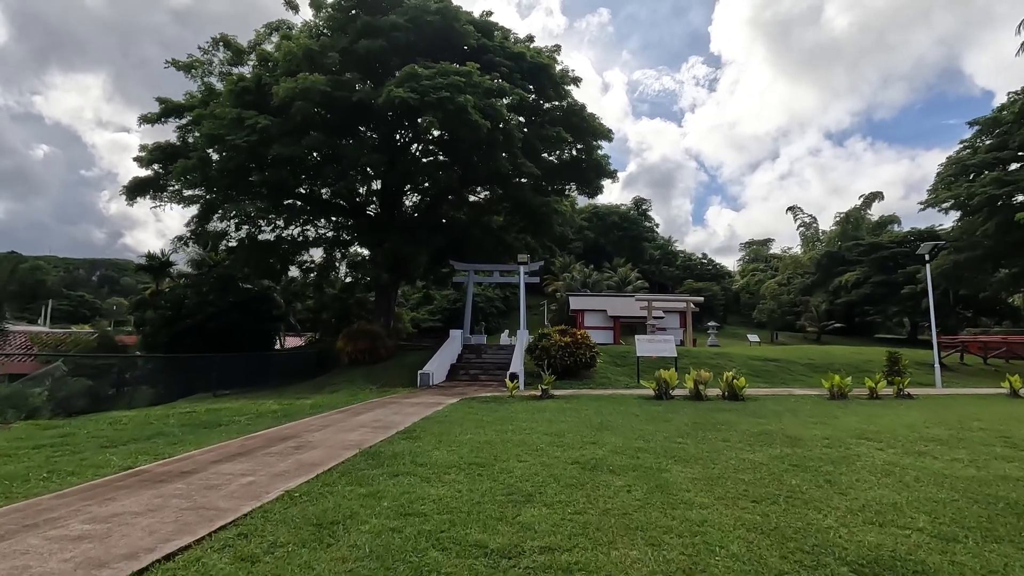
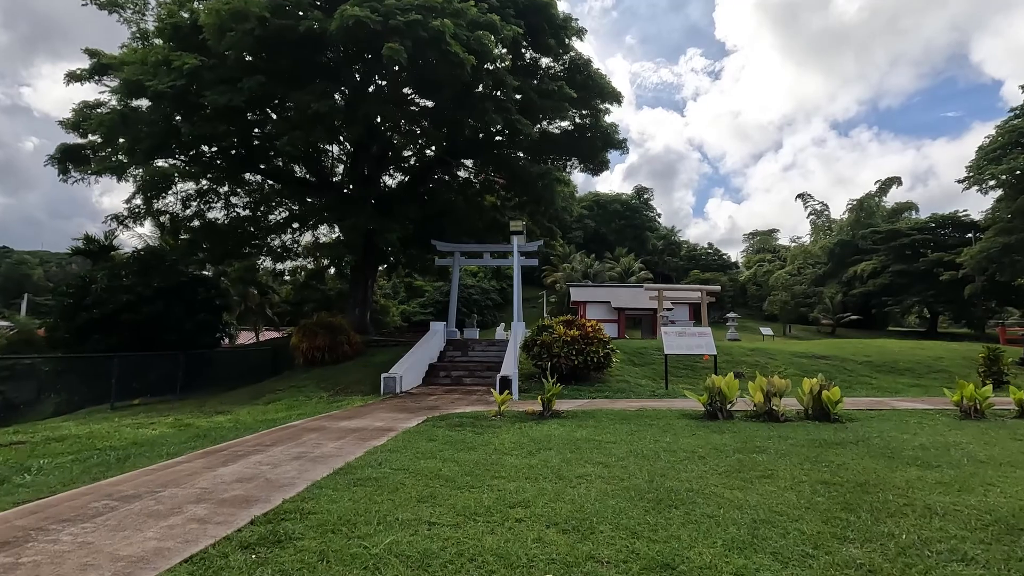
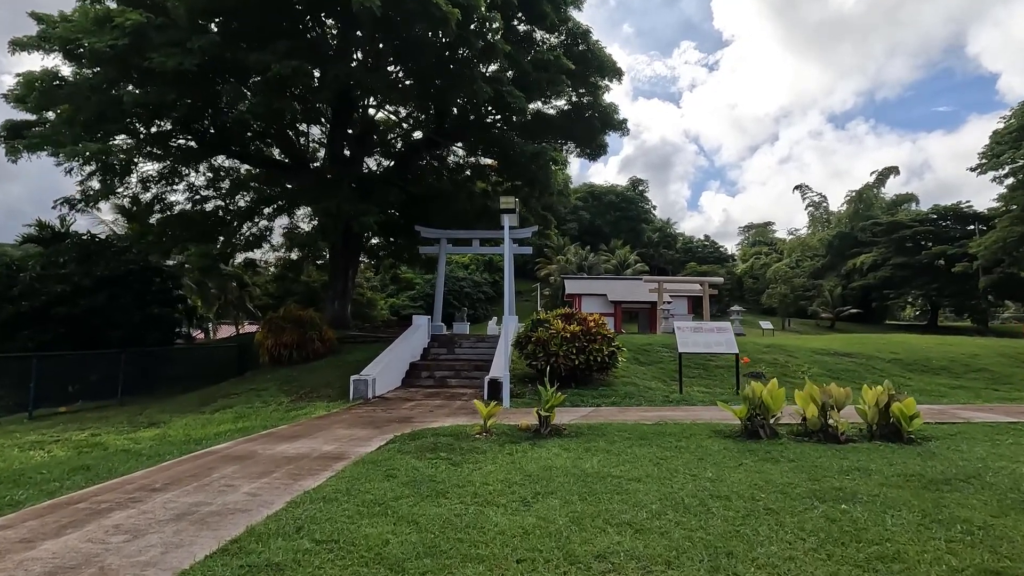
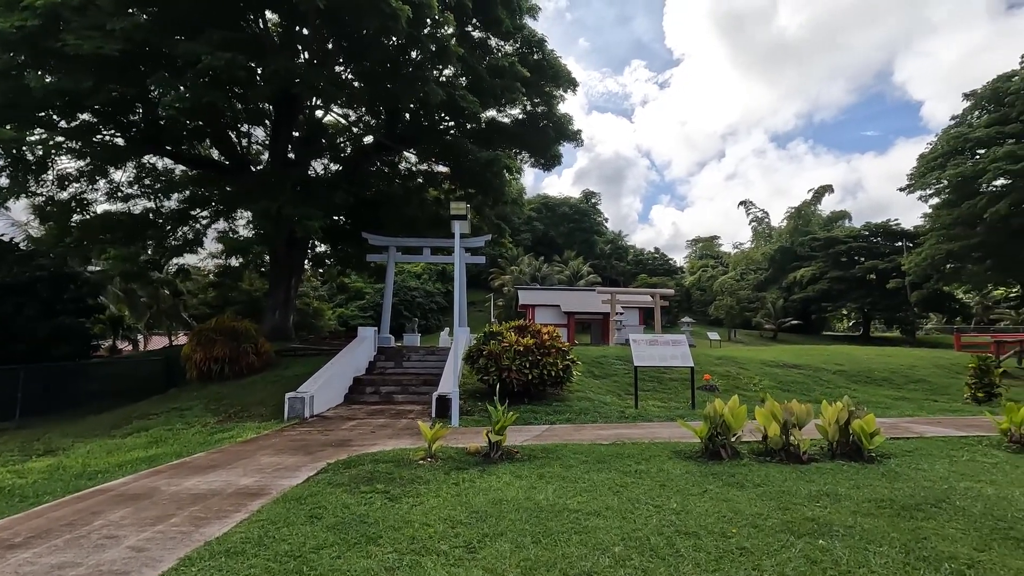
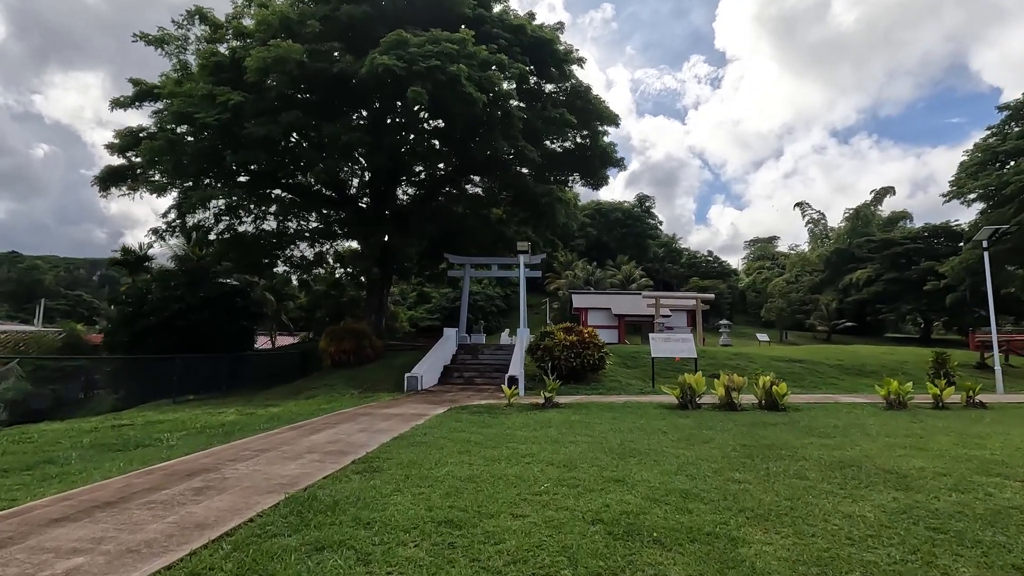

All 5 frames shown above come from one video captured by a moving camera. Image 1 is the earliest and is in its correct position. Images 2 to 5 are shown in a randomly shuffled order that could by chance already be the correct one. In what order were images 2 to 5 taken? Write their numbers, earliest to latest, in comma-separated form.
5, 2, 3, 4
